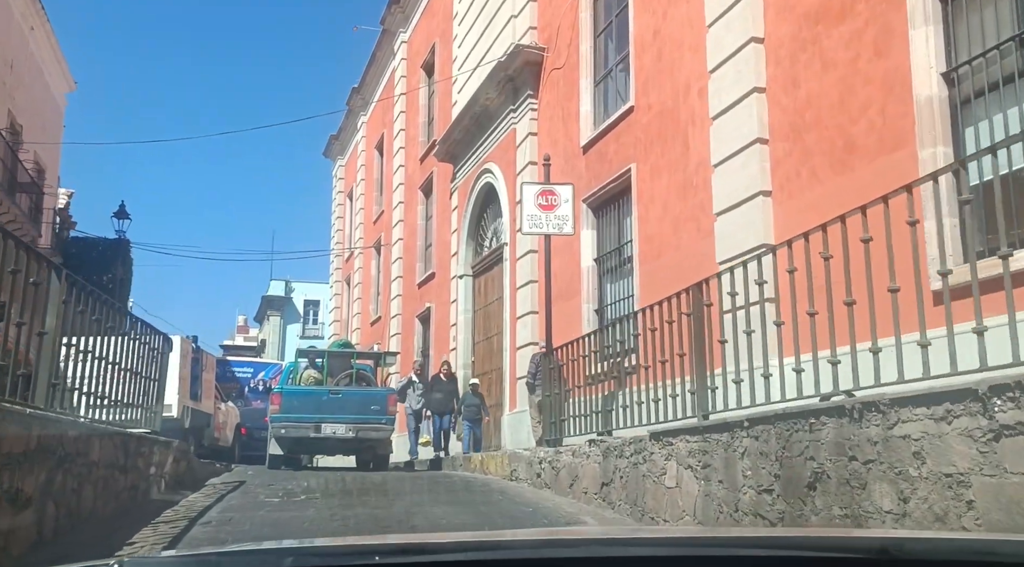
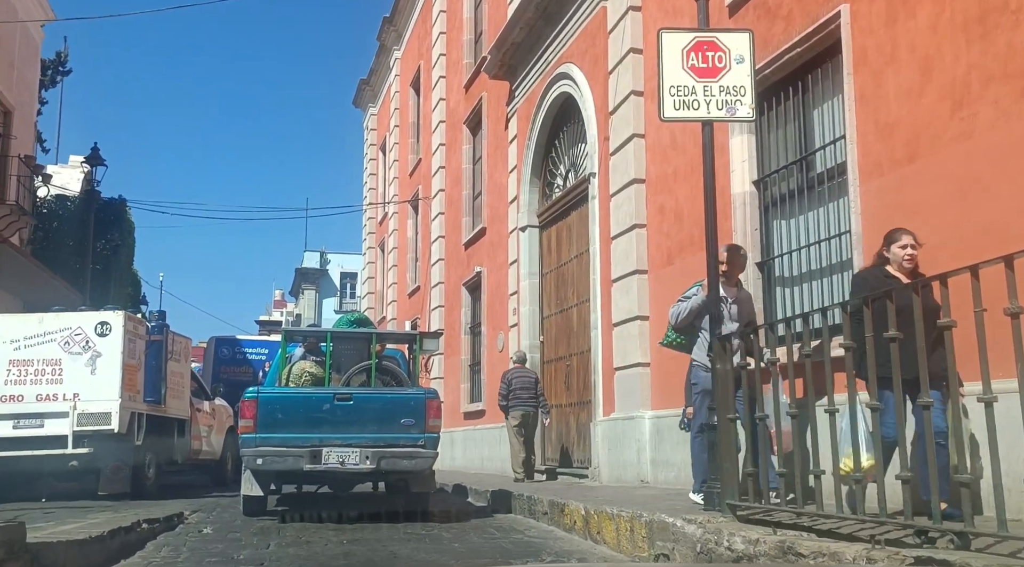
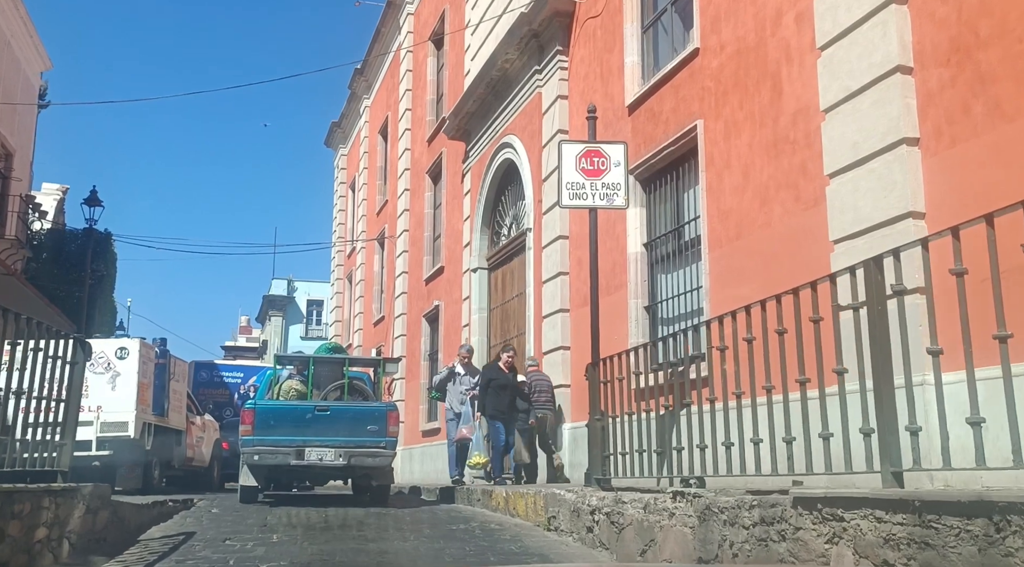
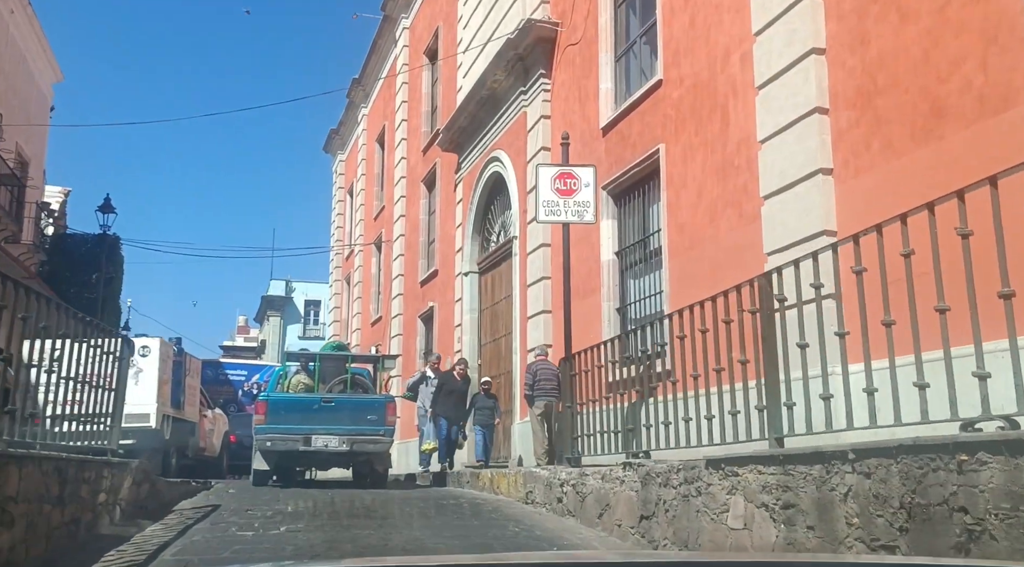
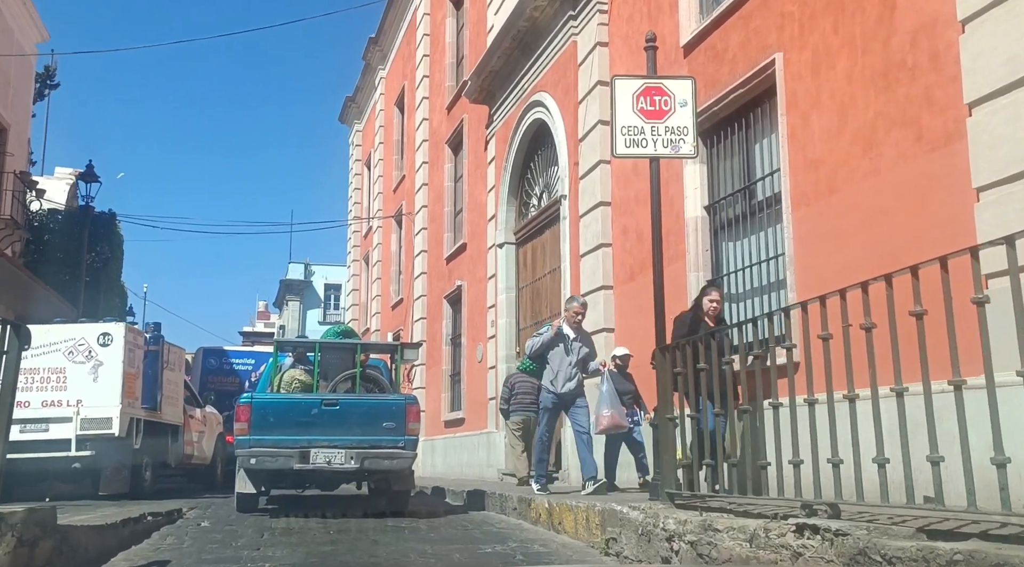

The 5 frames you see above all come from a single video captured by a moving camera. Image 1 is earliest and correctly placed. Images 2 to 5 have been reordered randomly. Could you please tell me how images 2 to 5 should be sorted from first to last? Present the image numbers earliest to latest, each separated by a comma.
4, 3, 5, 2
